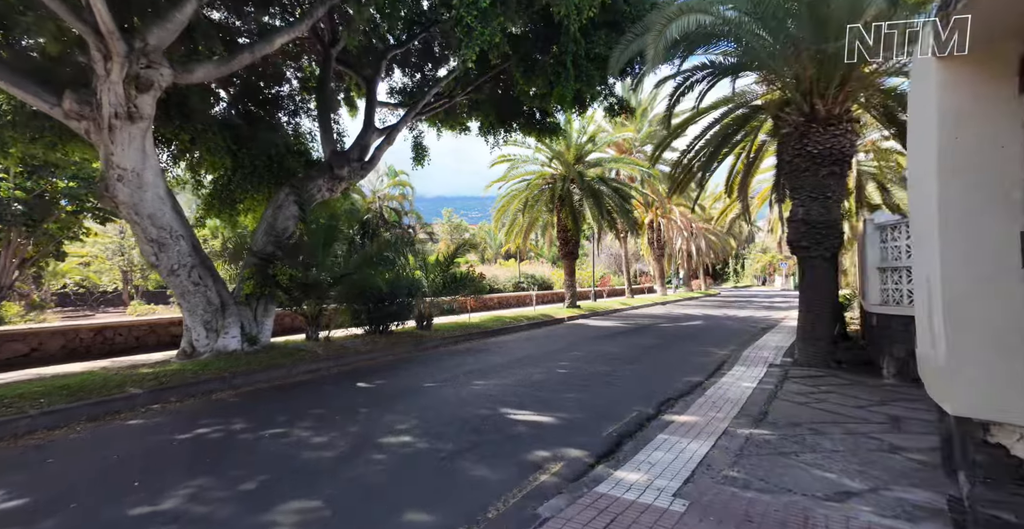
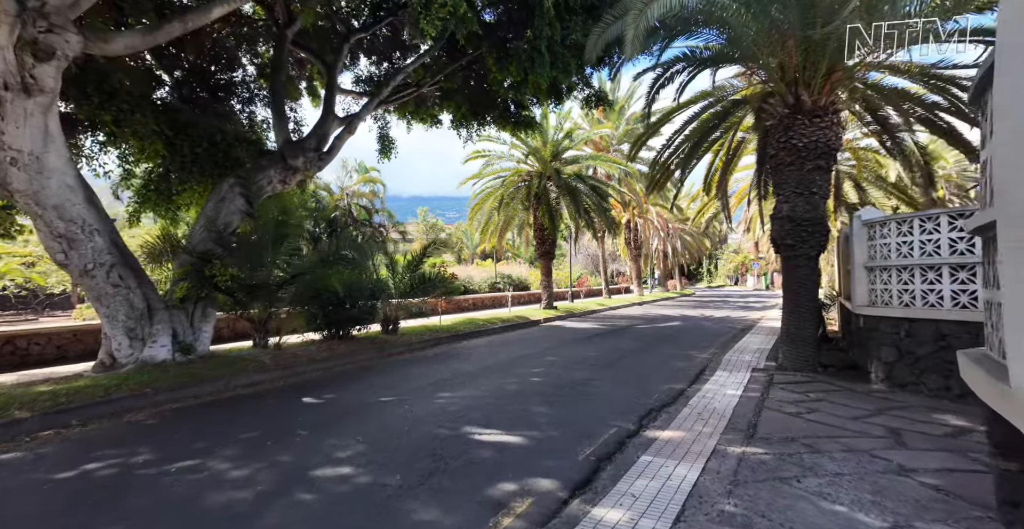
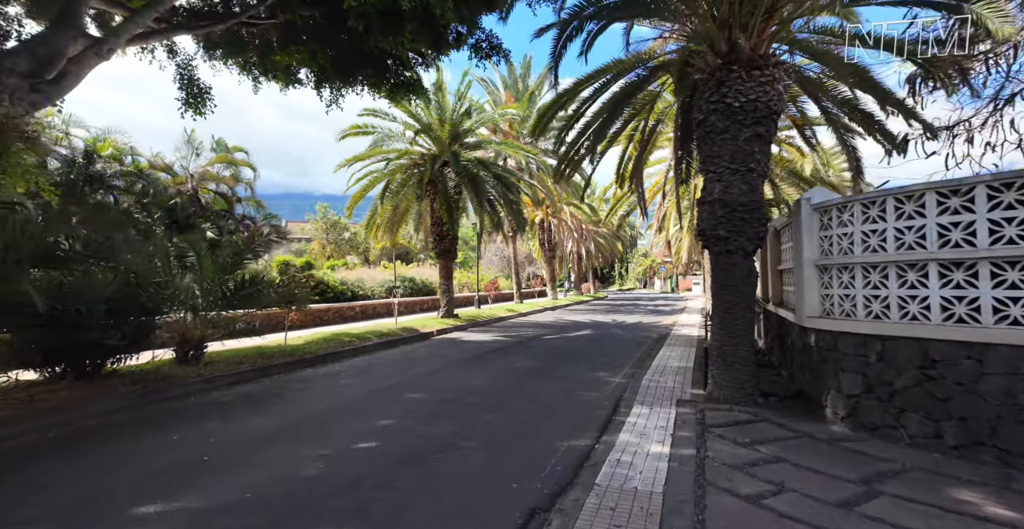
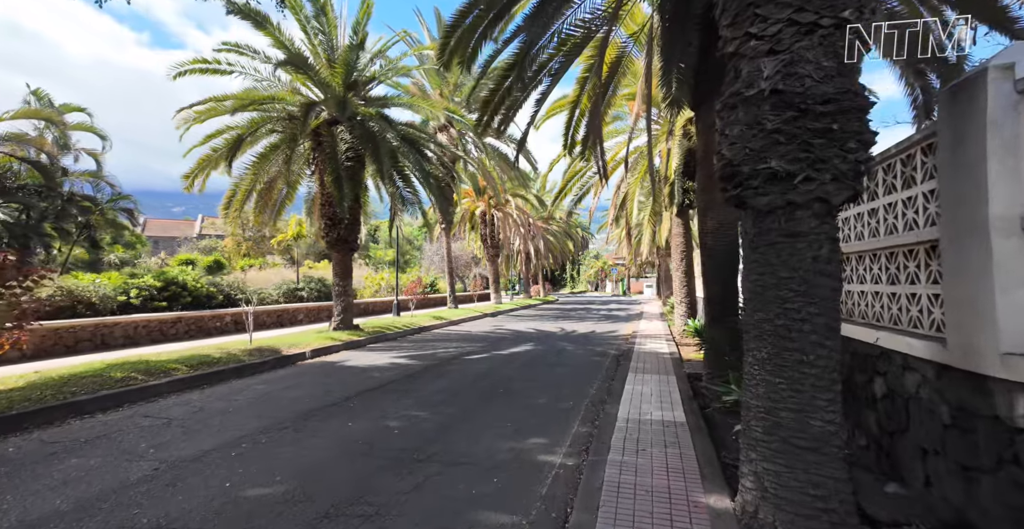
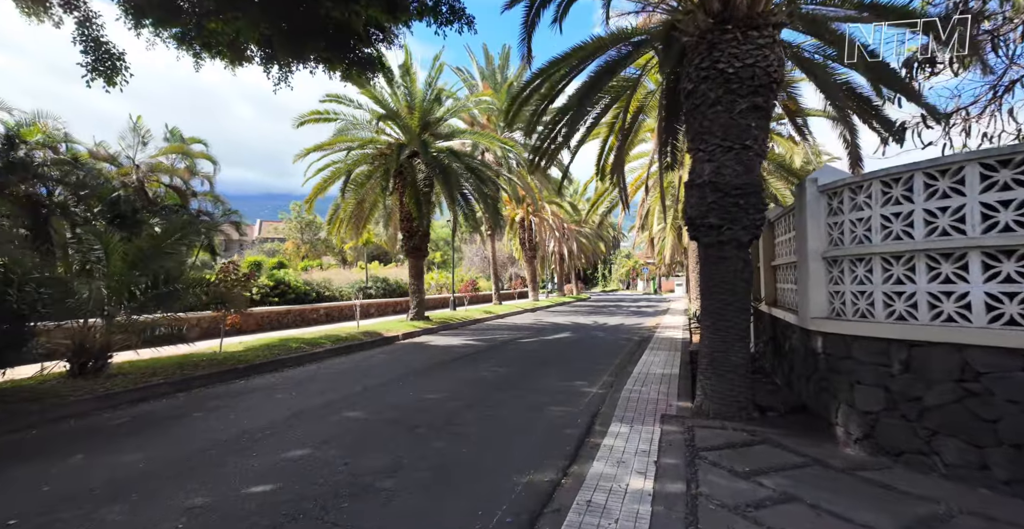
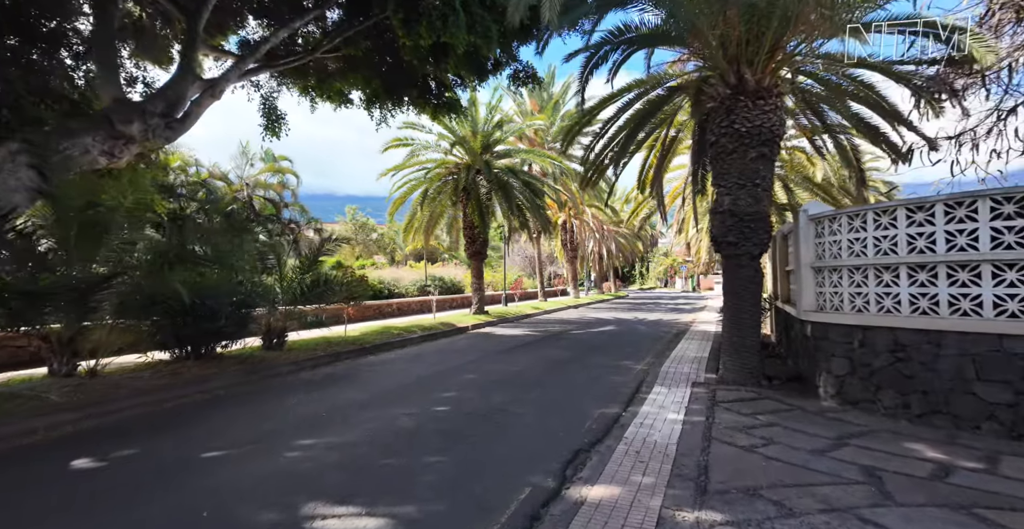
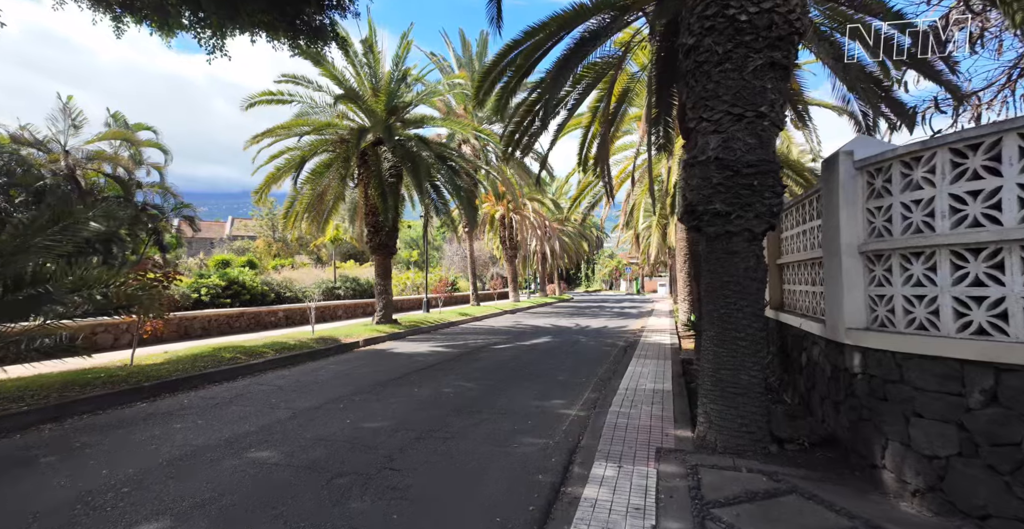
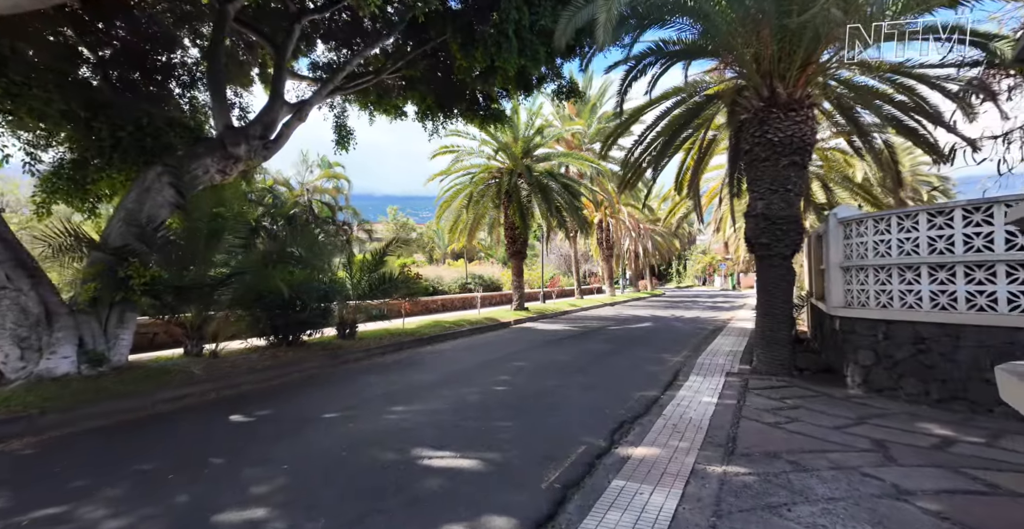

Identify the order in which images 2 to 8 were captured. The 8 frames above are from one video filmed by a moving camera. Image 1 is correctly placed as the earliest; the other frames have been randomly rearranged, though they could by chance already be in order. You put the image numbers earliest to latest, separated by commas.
2, 8, 6, 3, 5, 7, 4
